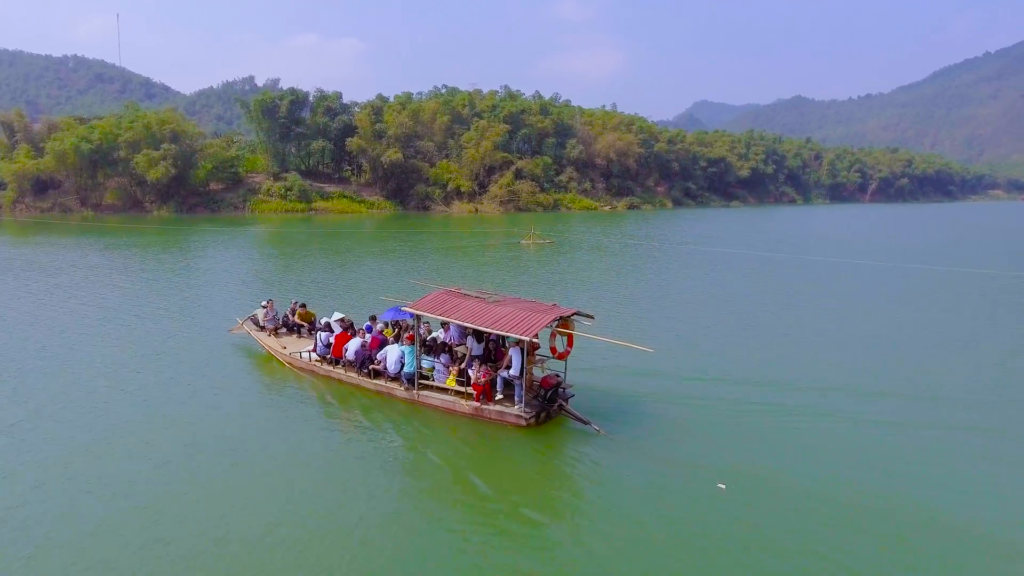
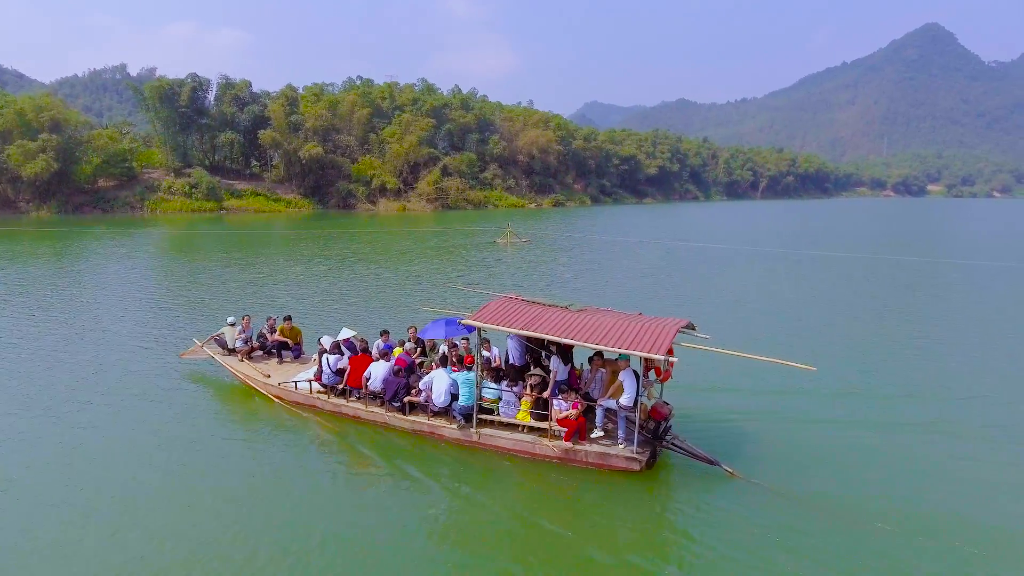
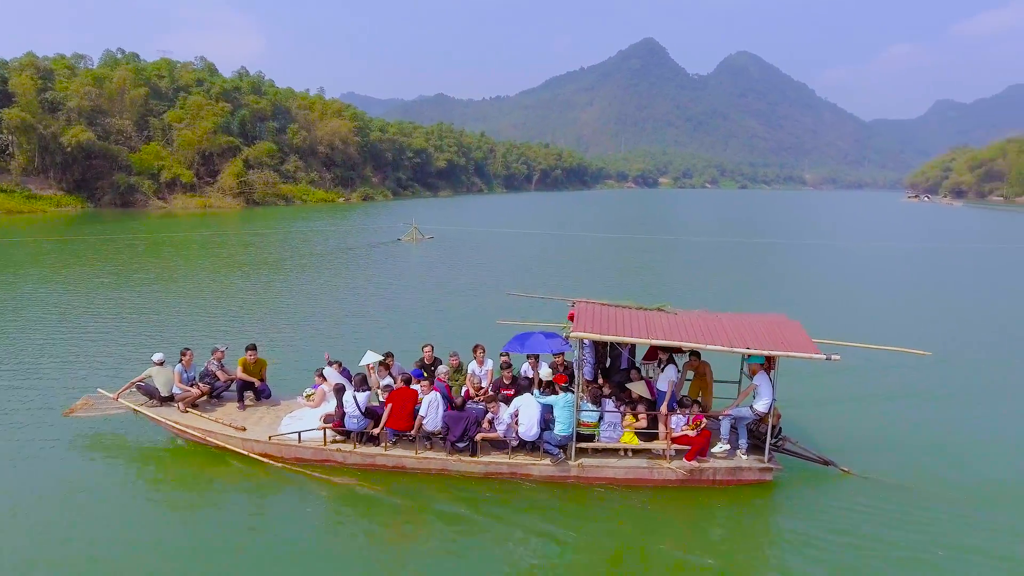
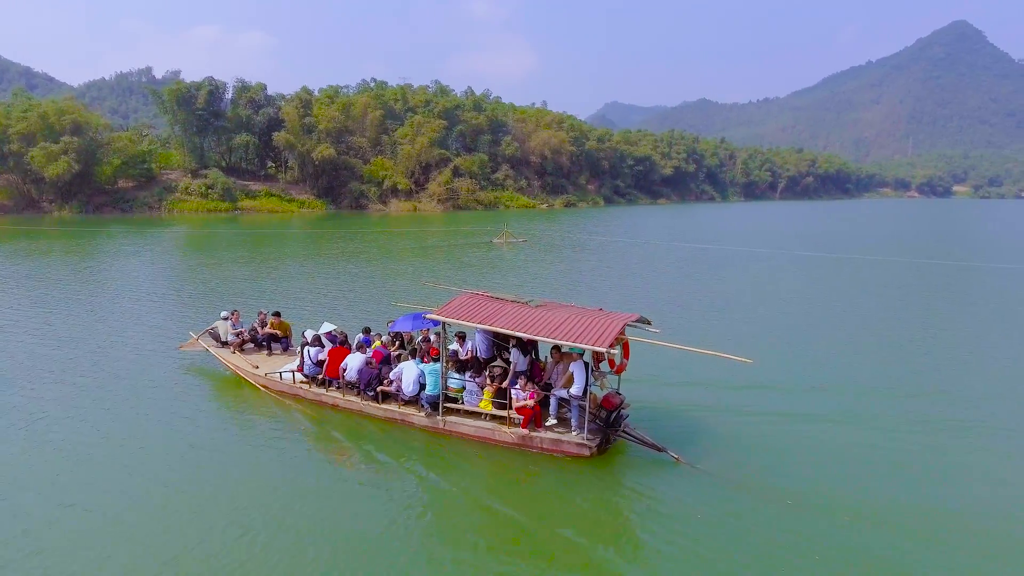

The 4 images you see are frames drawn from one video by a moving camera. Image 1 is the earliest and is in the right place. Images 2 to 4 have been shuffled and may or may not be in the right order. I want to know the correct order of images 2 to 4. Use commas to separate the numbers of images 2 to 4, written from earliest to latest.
4, 2, 3
